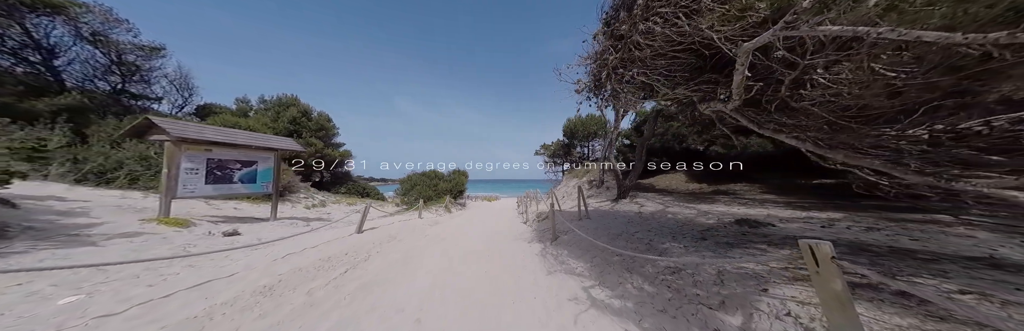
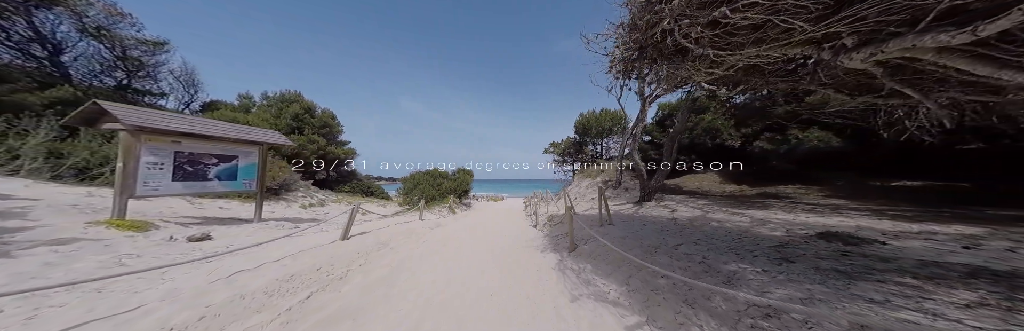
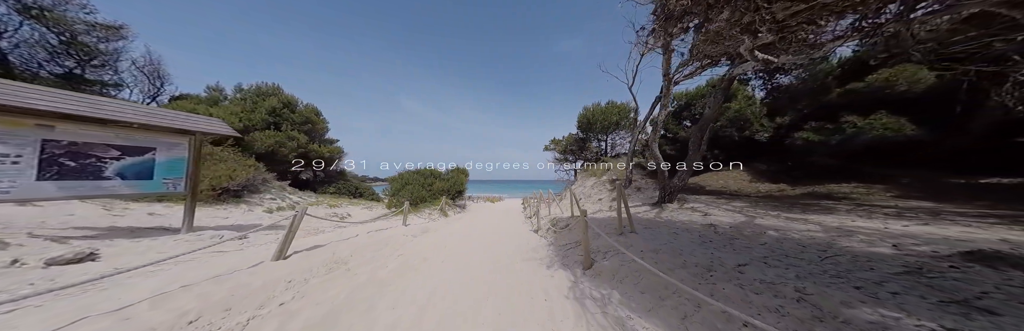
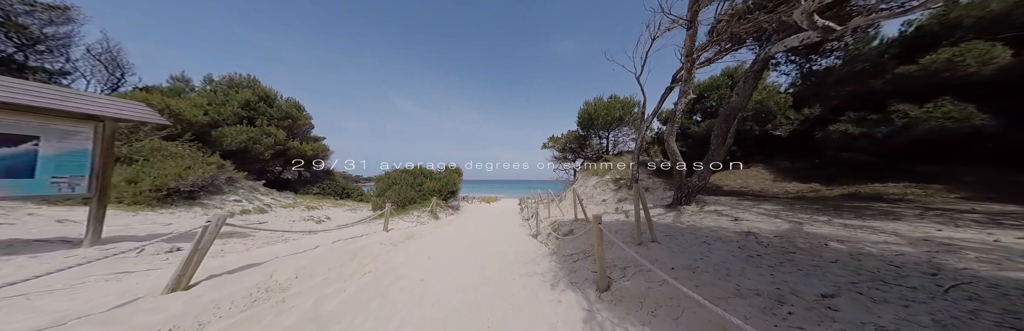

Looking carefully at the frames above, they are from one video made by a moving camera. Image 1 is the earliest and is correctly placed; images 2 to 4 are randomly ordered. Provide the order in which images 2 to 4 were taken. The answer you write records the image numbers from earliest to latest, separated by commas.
2, 3, 4
